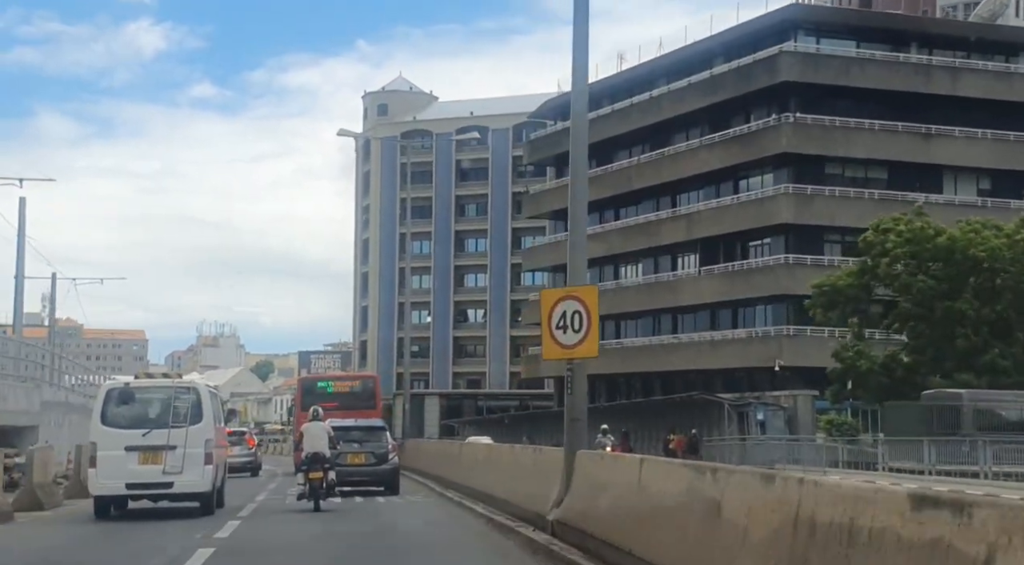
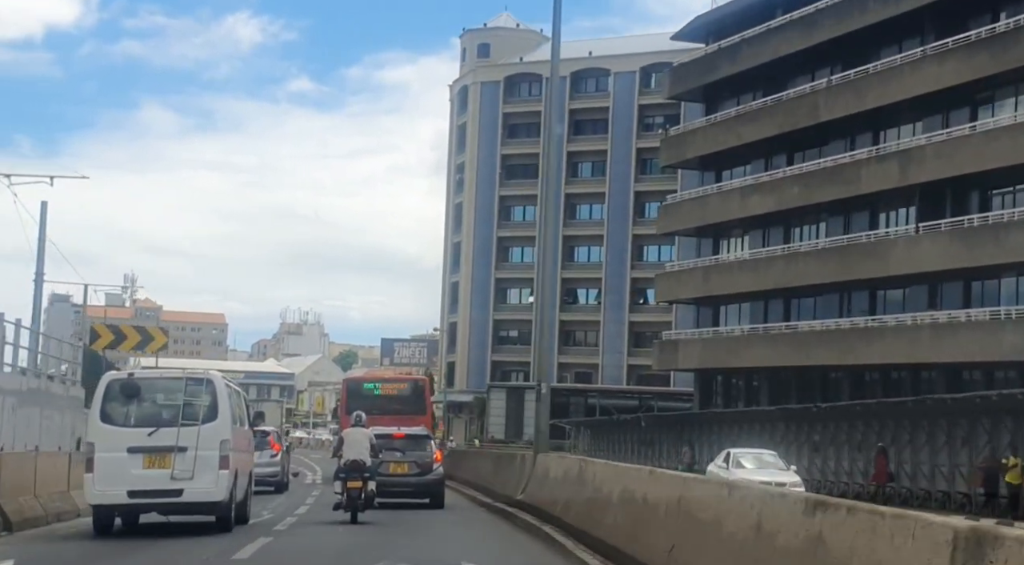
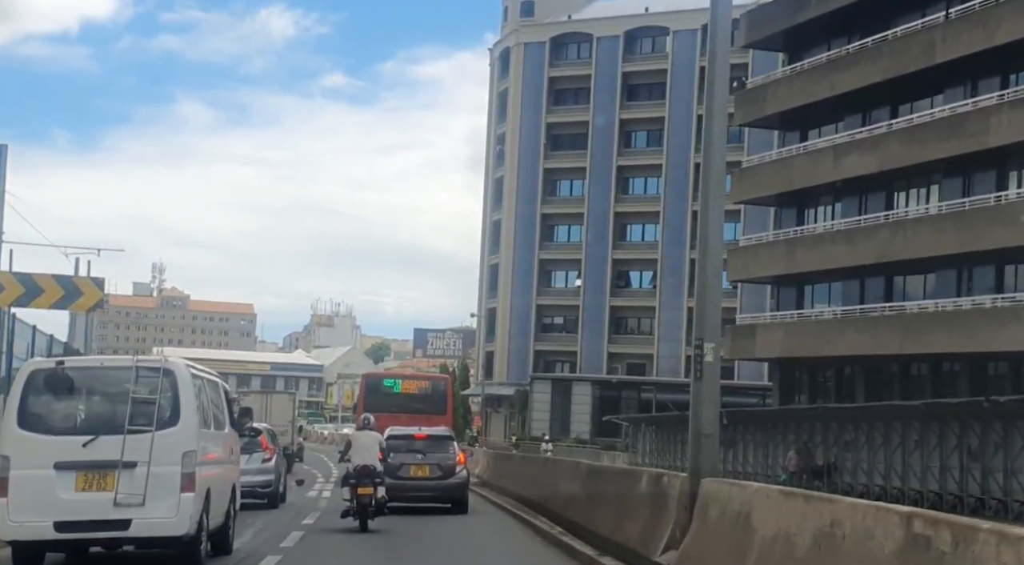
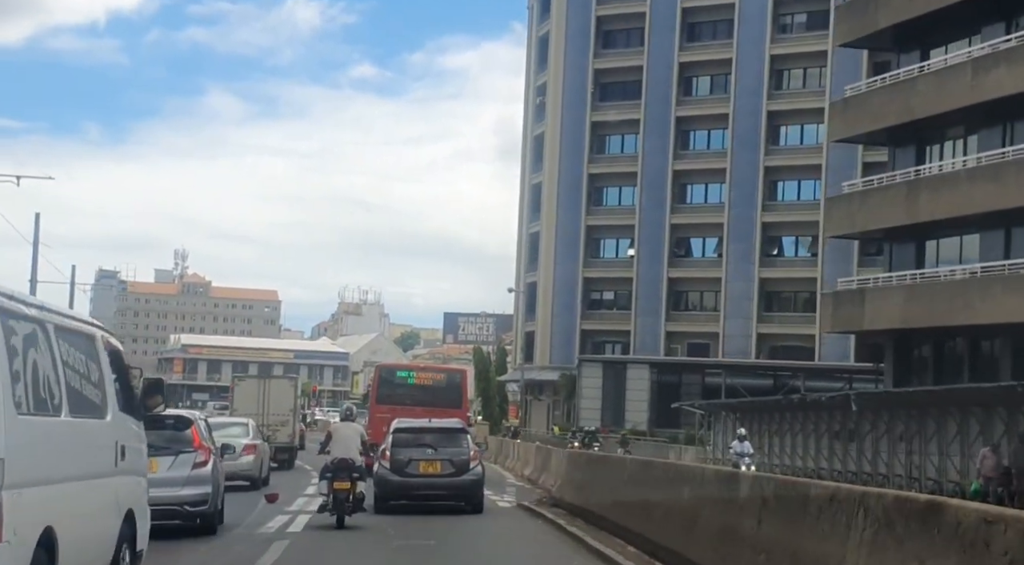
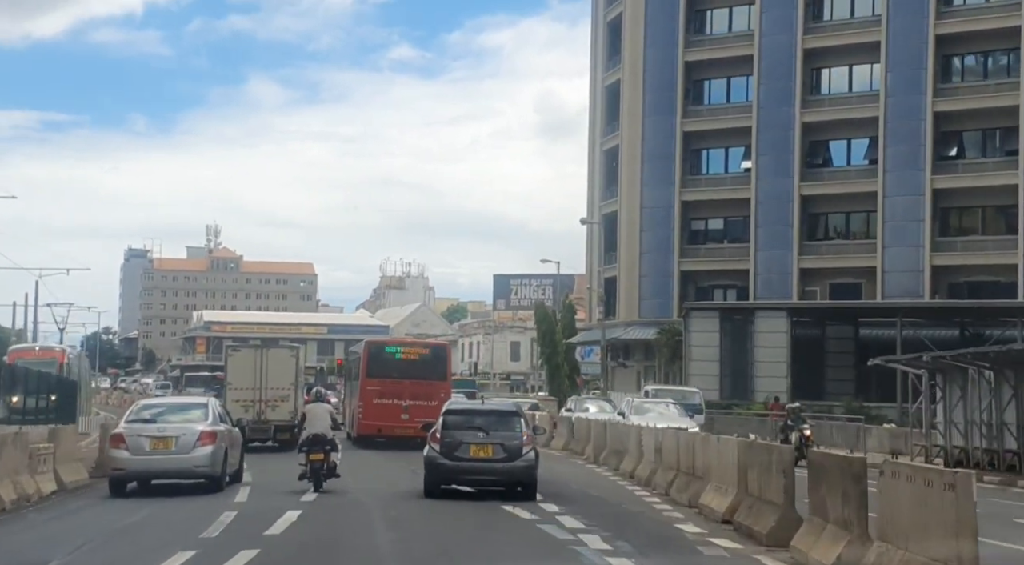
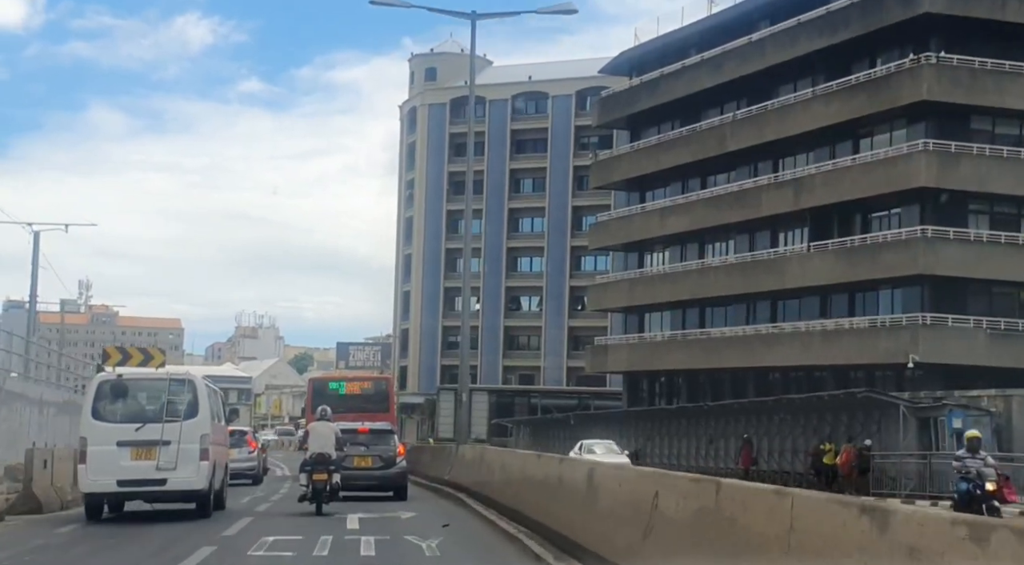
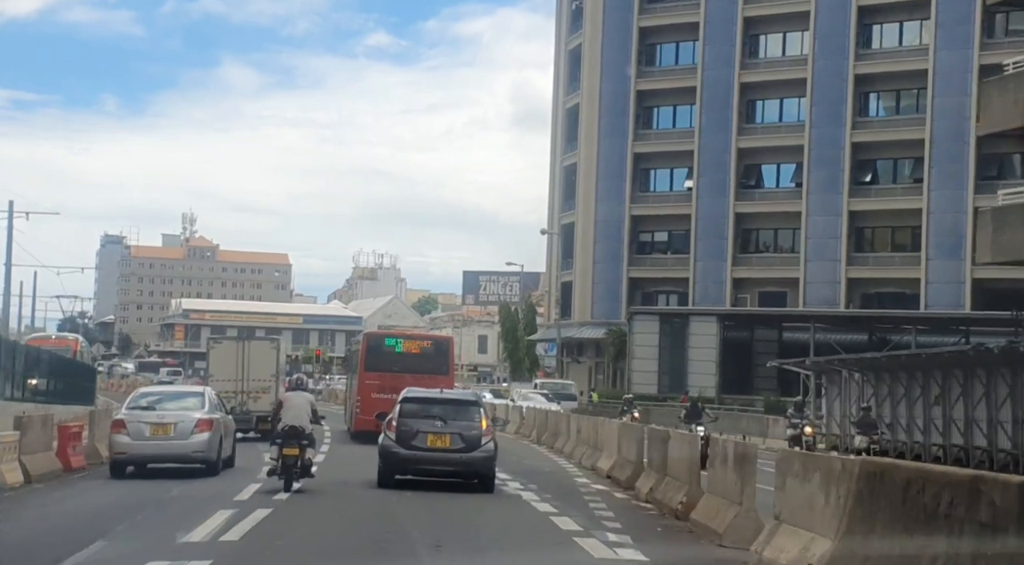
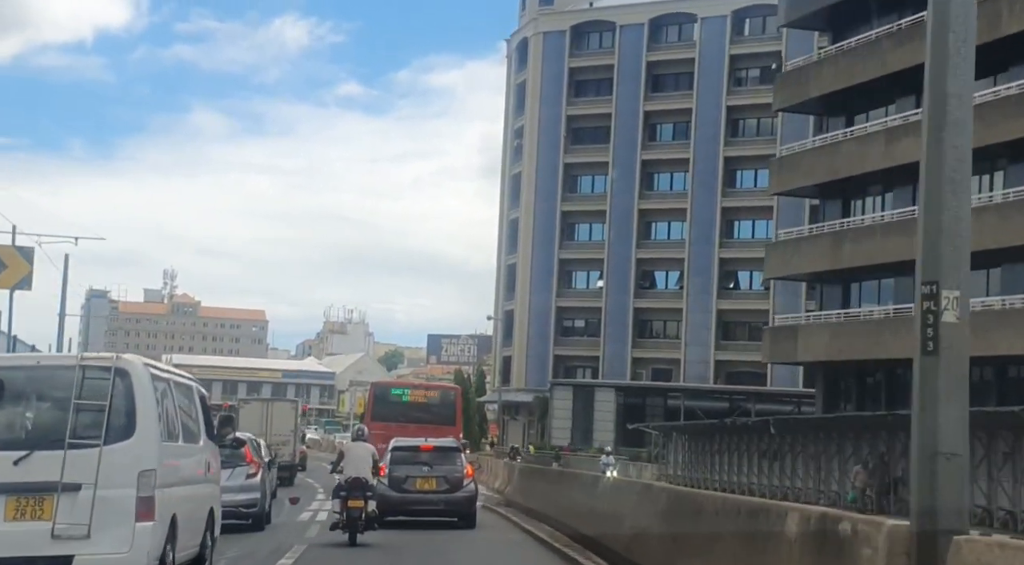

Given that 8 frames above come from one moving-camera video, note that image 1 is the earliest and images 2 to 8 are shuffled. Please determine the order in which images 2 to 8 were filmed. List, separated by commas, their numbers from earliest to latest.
6, 2, 3, 8, 4, 7, 5
